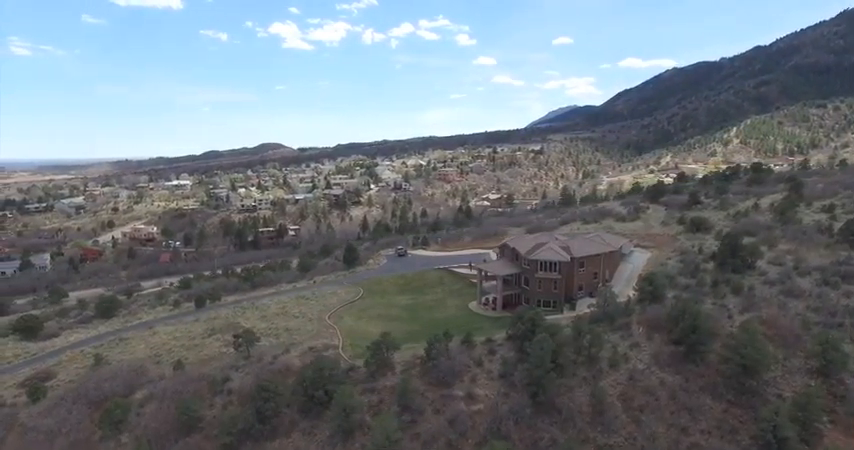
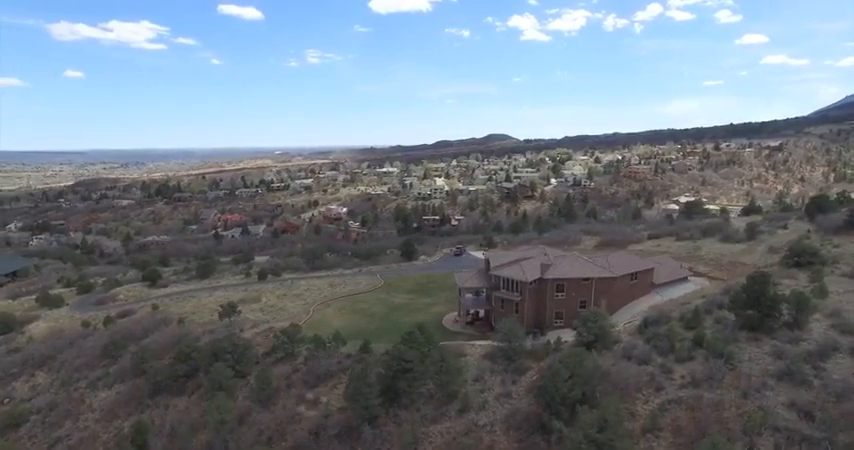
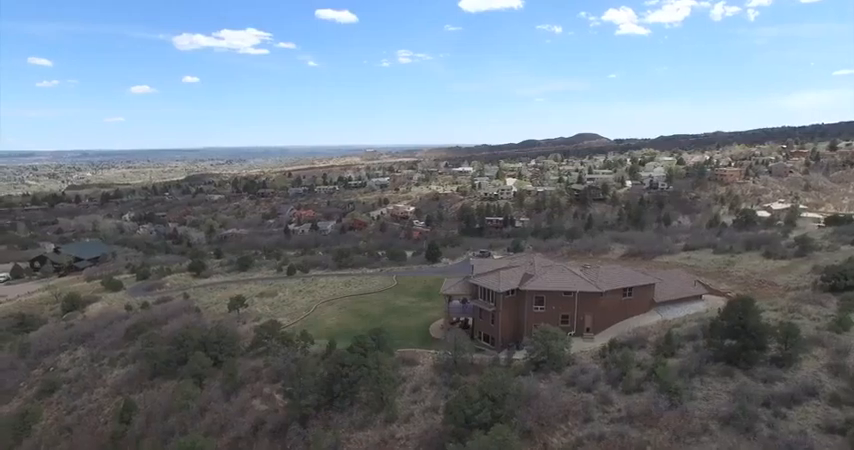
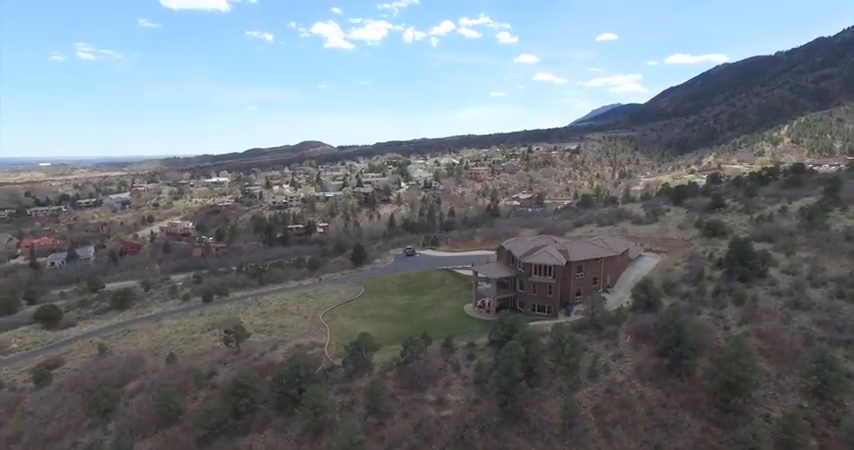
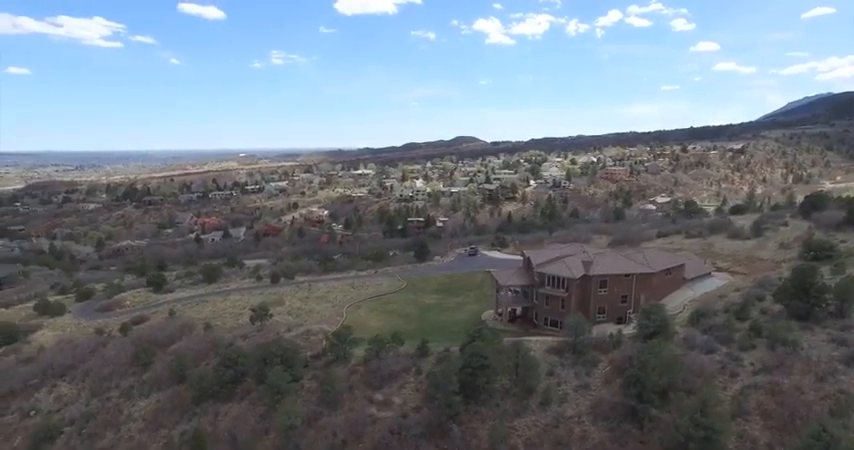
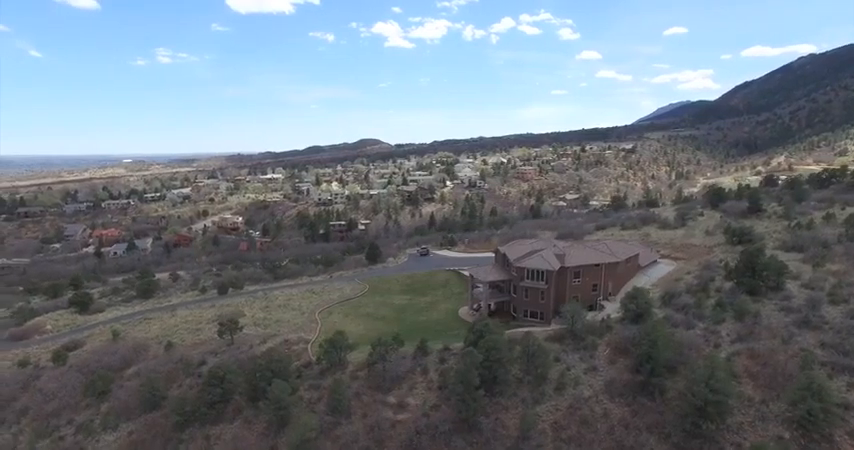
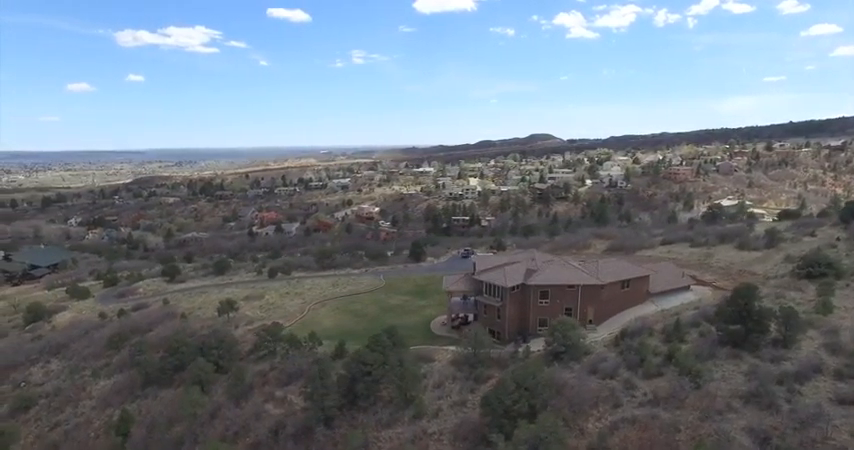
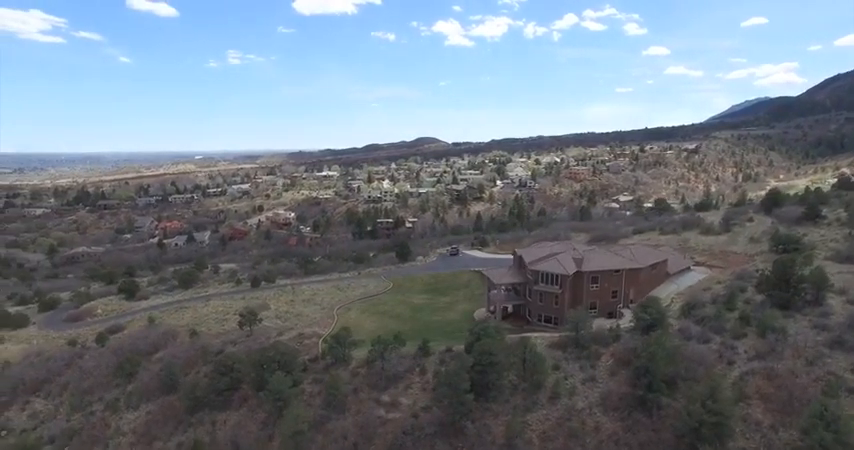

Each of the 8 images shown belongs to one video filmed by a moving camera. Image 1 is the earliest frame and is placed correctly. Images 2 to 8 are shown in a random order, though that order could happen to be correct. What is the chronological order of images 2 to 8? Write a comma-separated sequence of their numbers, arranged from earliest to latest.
4, 6, 8, 5, 2, 7, 3
